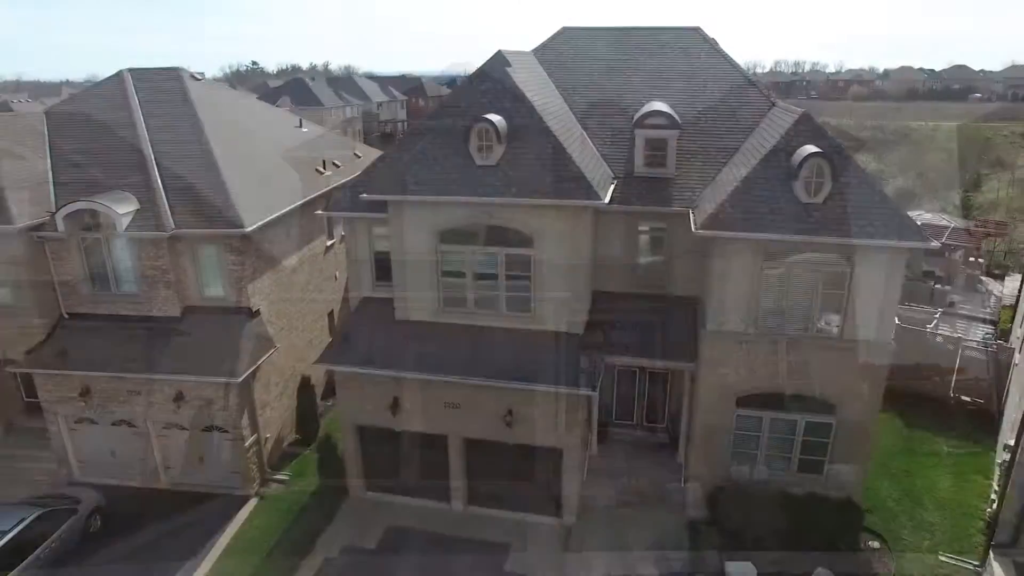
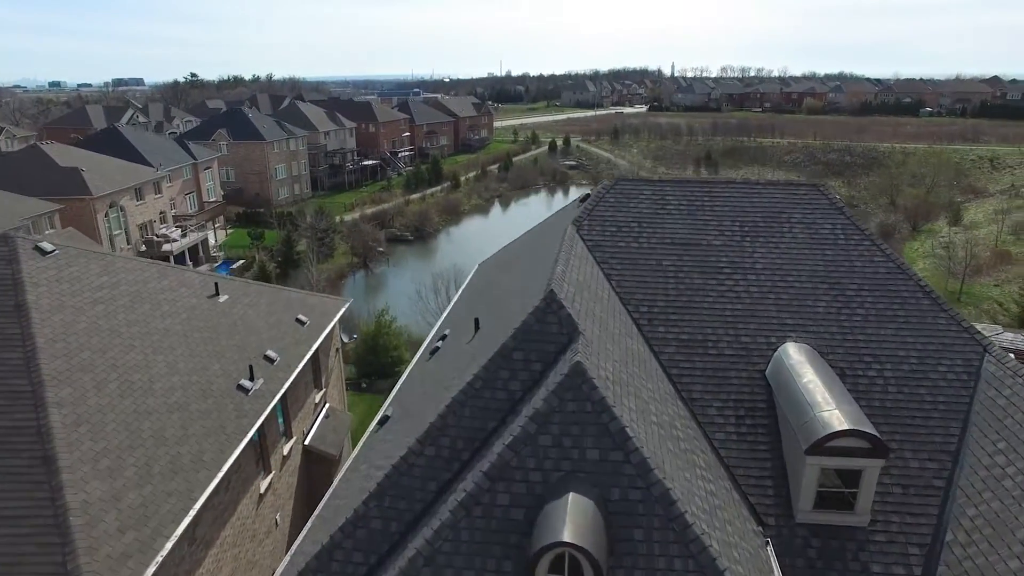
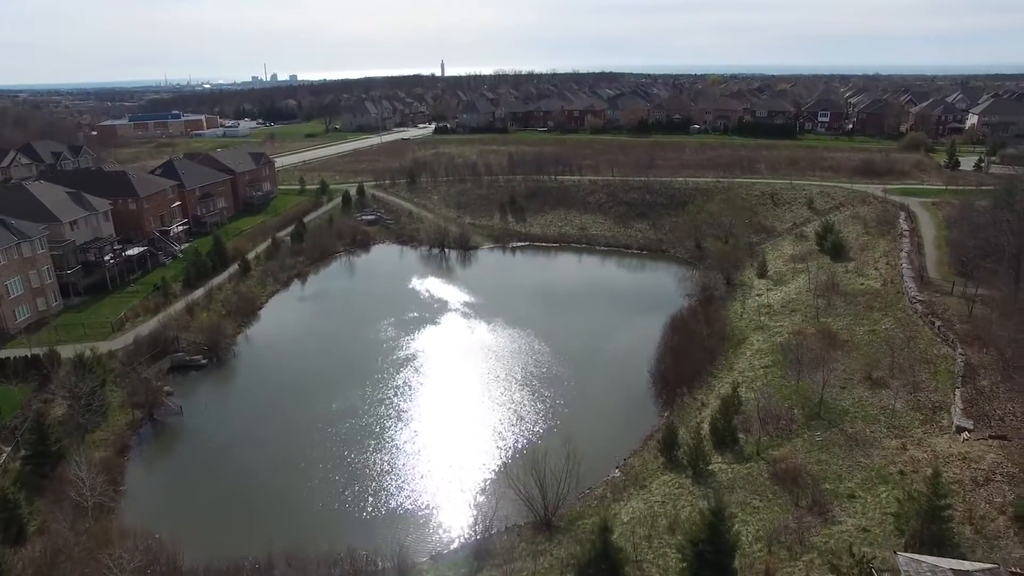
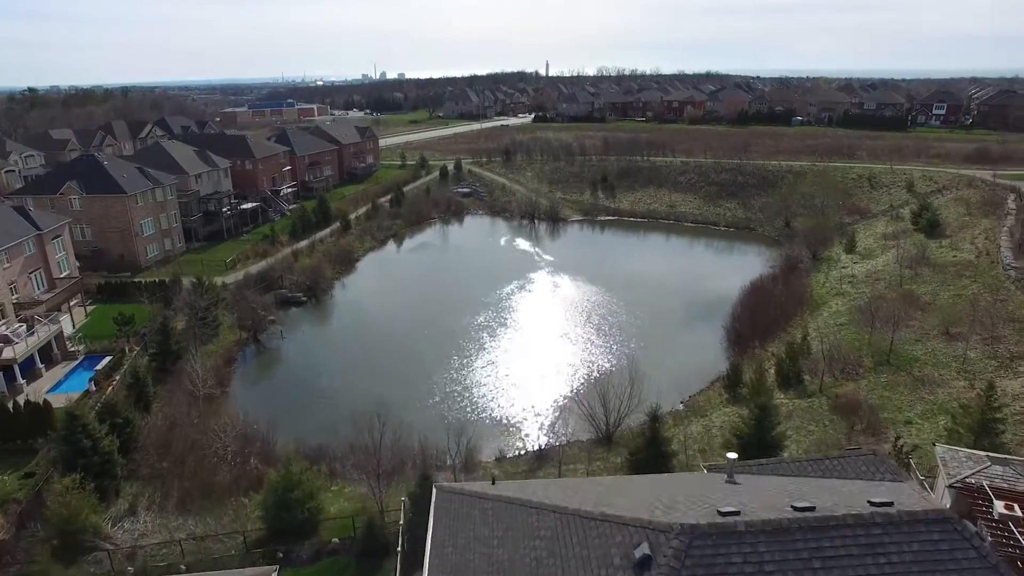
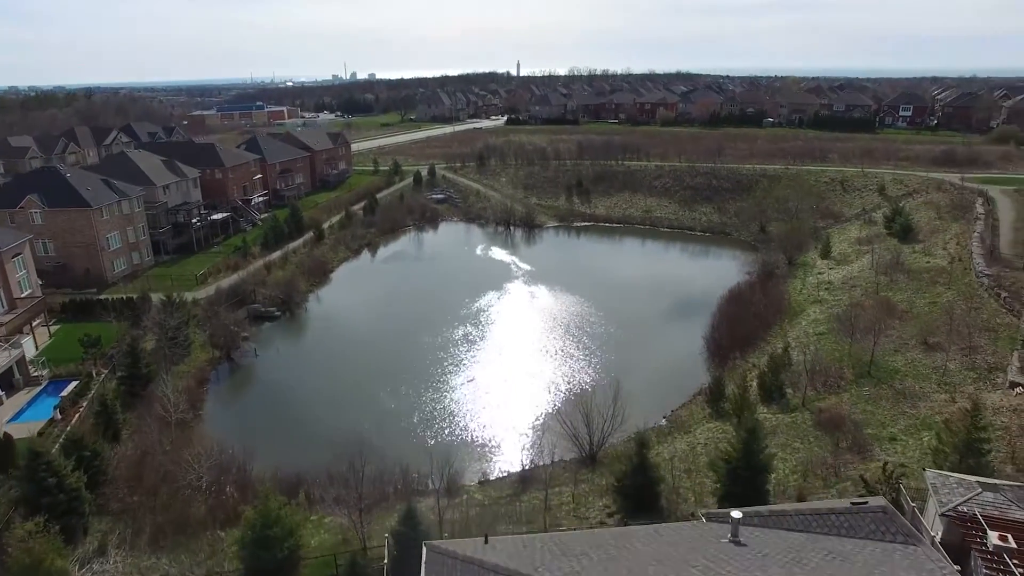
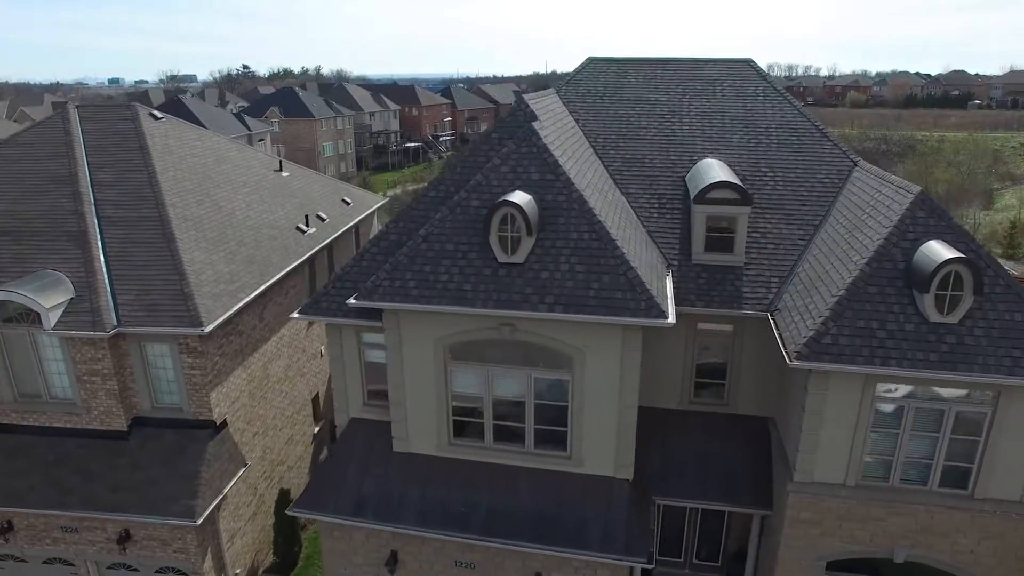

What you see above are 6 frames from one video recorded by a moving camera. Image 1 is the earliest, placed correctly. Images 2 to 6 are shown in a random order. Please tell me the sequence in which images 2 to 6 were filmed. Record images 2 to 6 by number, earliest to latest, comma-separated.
6, 2, 4, 5, 3
